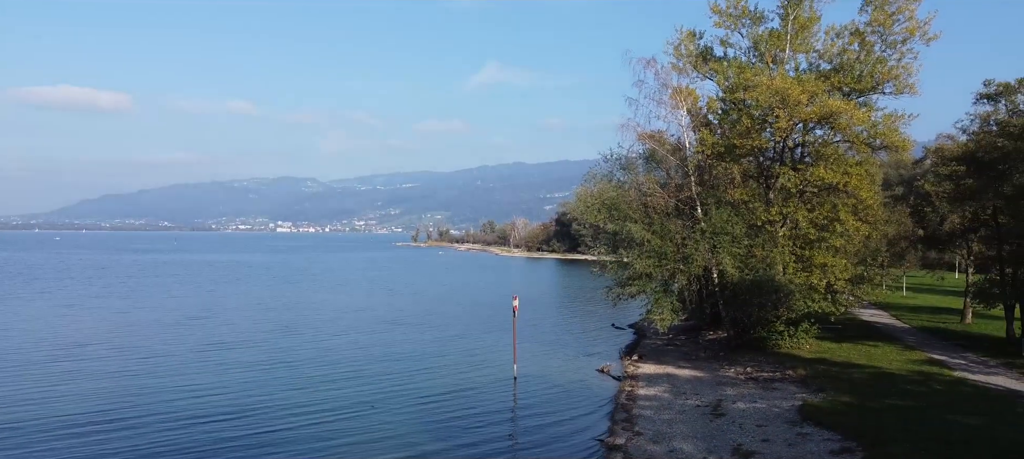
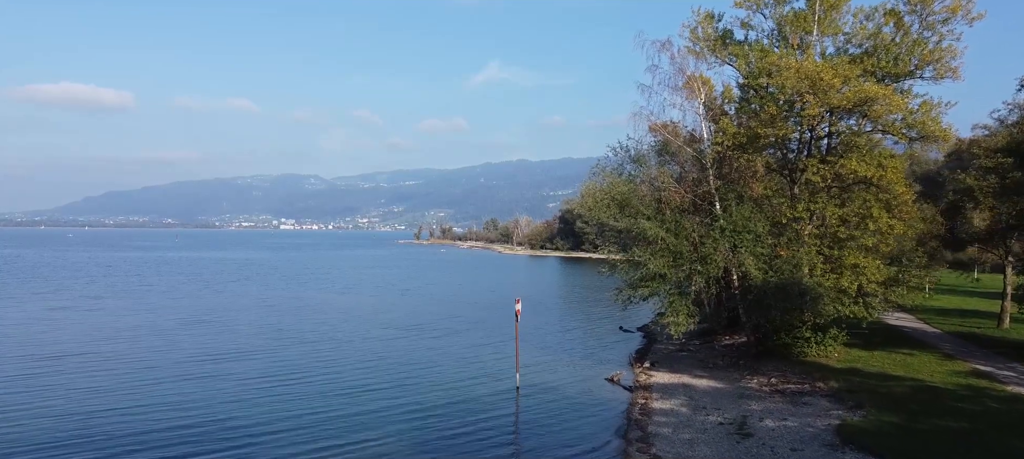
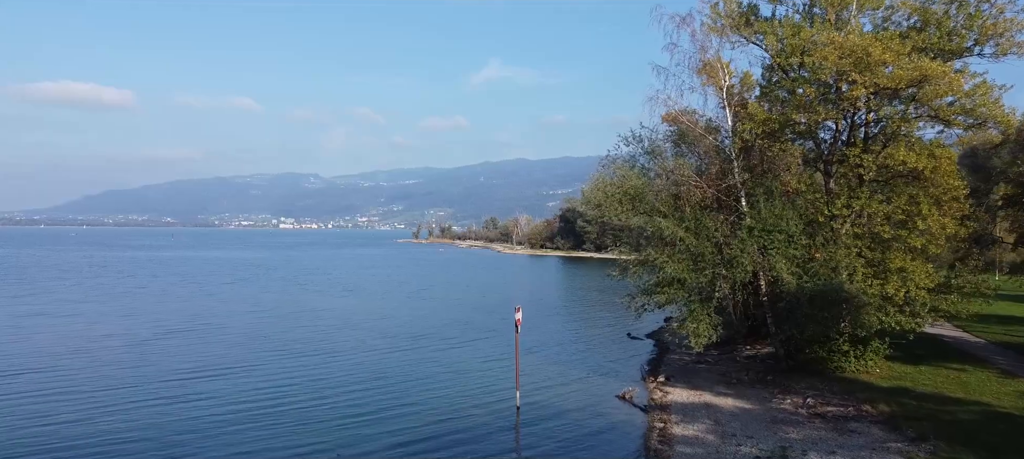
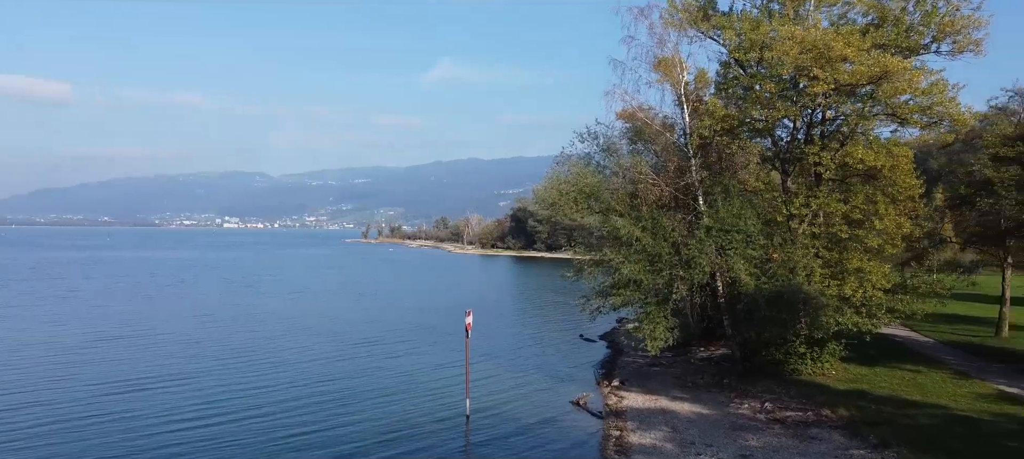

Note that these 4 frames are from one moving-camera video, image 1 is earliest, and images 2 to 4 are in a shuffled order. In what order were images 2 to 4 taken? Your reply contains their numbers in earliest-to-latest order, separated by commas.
2, 3, 4
